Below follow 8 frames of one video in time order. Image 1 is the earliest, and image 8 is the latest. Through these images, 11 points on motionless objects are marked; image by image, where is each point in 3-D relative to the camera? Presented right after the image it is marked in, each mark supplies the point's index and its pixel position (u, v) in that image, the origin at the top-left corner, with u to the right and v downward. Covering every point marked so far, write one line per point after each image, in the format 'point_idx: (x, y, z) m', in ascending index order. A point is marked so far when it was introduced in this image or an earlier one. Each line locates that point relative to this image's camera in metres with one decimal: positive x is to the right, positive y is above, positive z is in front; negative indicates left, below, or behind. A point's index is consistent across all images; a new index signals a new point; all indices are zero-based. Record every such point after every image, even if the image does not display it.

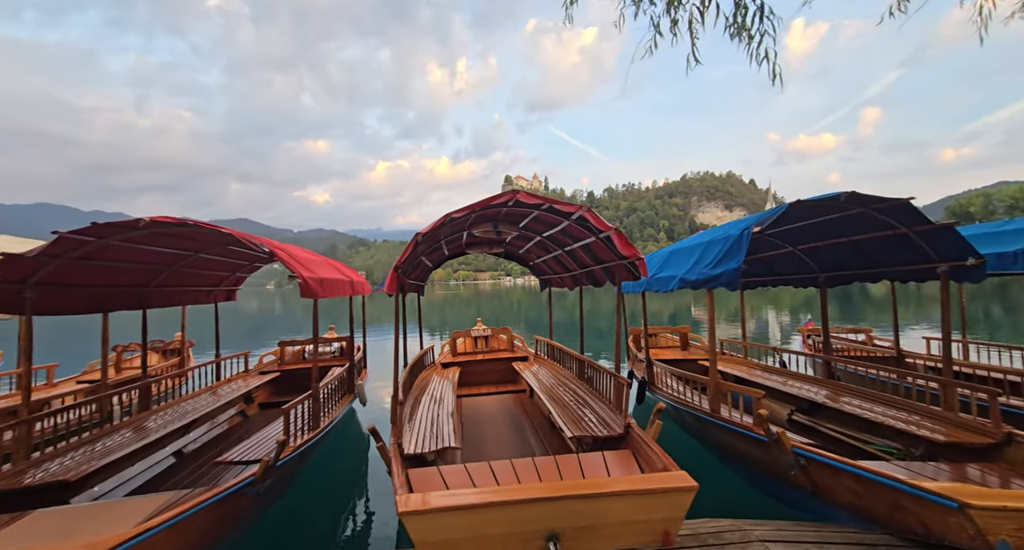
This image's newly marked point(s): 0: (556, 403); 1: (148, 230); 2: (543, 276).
0: (+0.4, -1.3, +5.1) m
1: (-3.0, +0.4, +4.1) m
2: (+0.3, 0.0, +8.2) m
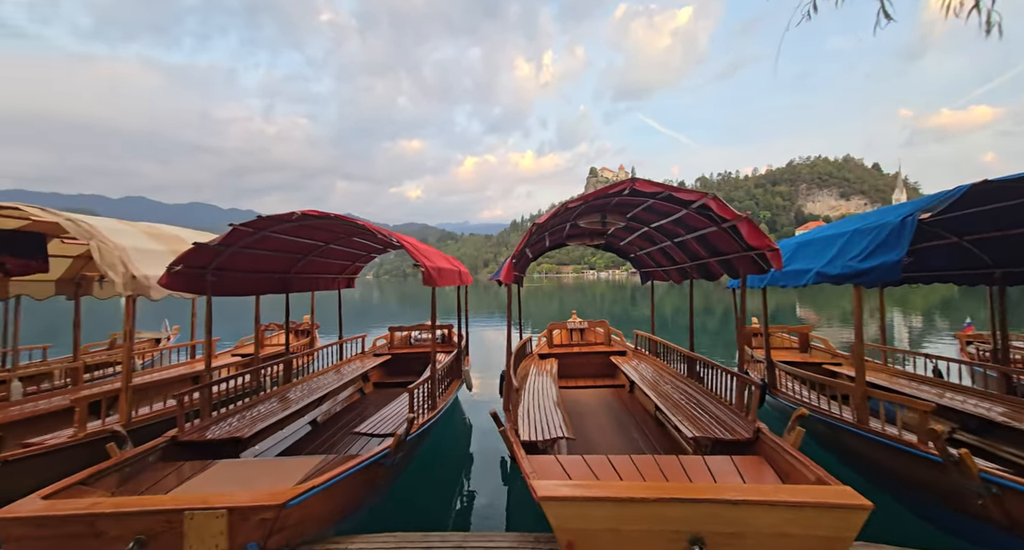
0: (+1.5, -1.2, +5.0) m
1: (-2.0, +0.5, +4.7) m
2: (+2.0, +0.1, +8.0) m
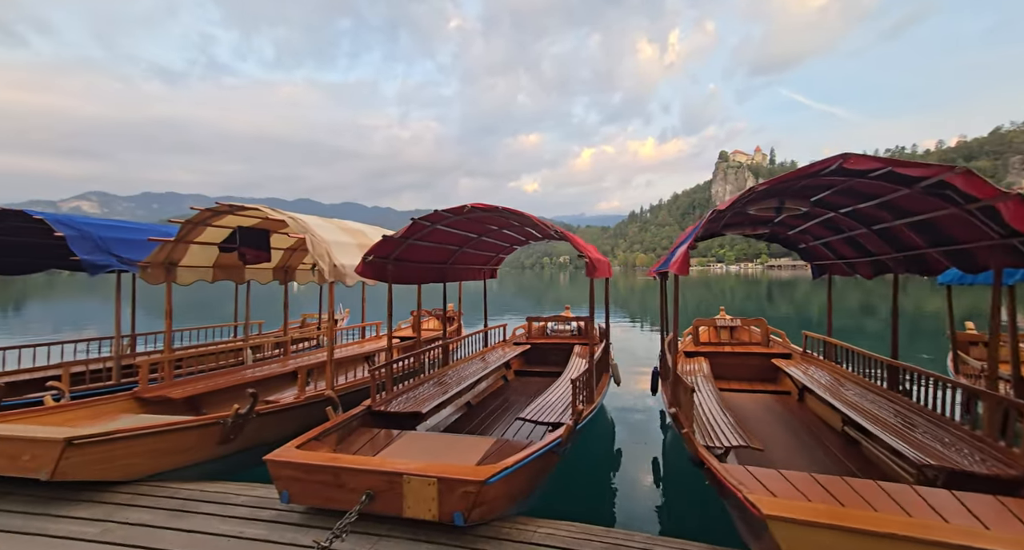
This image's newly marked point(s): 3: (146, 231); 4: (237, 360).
0: (+3.0, -1.2, +4.3) m
1: (-0.5, +0.6, +5.0) m
2: (+4.3, +0.2, +7.1) m
3: (-6.1, +0.7, +8.3) m
4: (-4.8, -1.5, +8.7) m
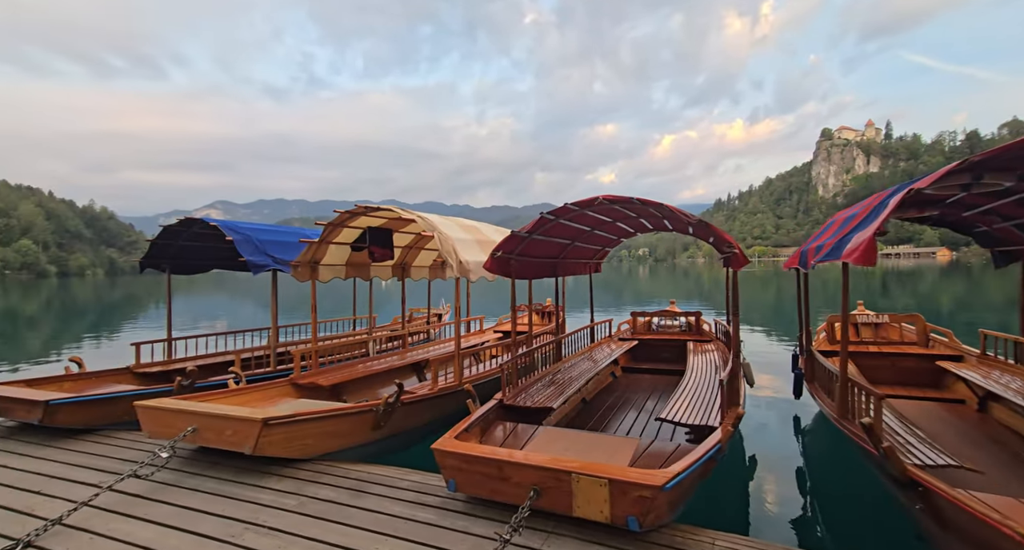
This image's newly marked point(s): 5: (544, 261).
0: (+4.0, -1.1, +3.6) m
1: (+0.7, +0.6, +4.9) m
2: (+5.8, +0.3, +5.9) m
3: (-4.0, +0.7, +9.3) m
4: (-2.7, -1.4, +9.5) m
5: (+0.5, +0.2, +6.5) m
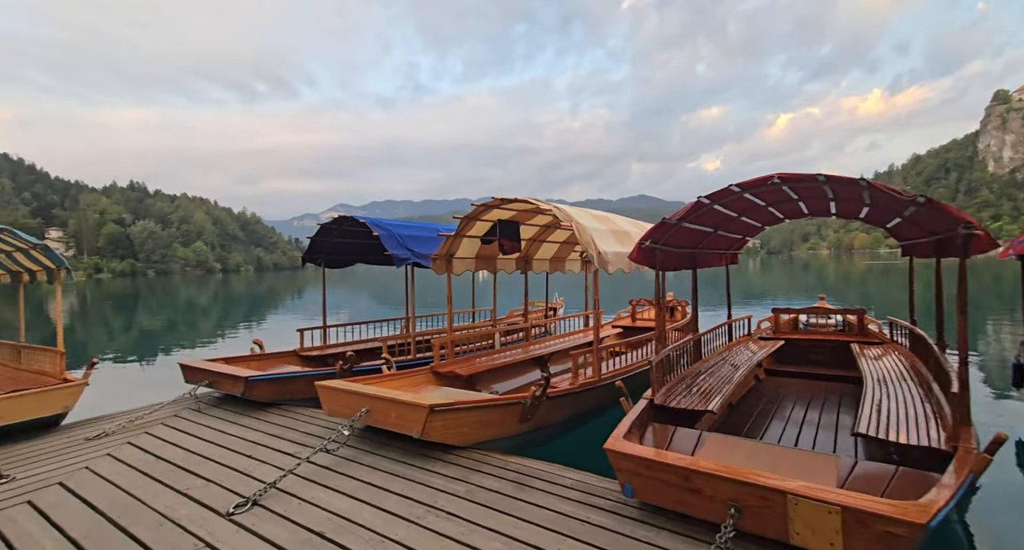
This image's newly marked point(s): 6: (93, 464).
0: (+4.9, -1.0, +2.4) m
1: (+2.0, +0.7, +4.4) m
2: (+7.3, +0.4, +4.2) m
3: (-1.5, +0.9, +9.8) m
4: (-0.2, -1.3, +9.7) m
5: (+2.1, +0.3, +6.0) m
6: (-4.1, -1.9, +5.0) m
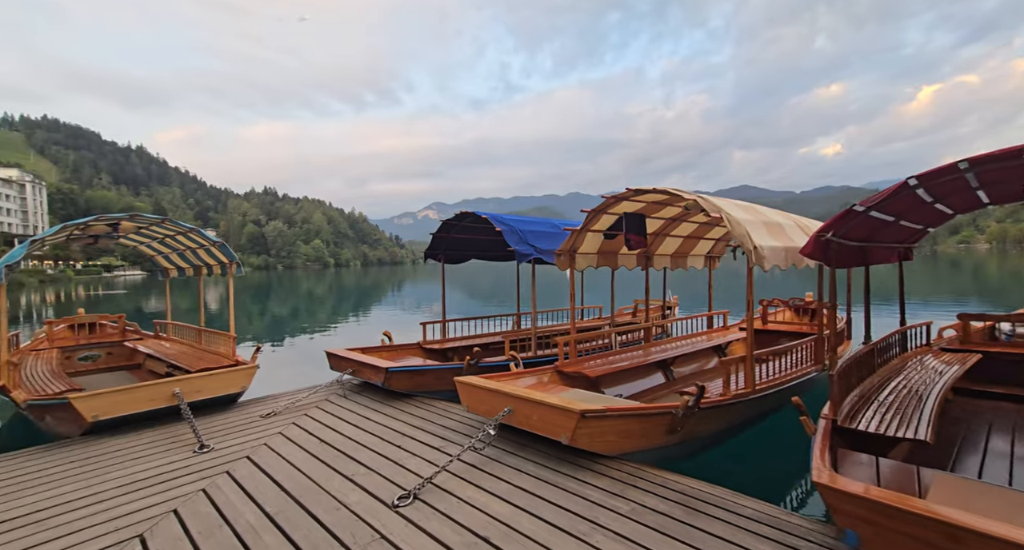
0: (+5.6, -1.1, +1.2) m
1: (+3.2, +0.7, +3.7) m
2: (+8.3, +0.3, +2.5) m
3: (+0.8, +0.9, +9.8) m
4: (+2.1, -1.2, +9.4) m
5: (+3.6, +0.2, +5.3) m
6: (-2.7, -1.9, +5.6) m
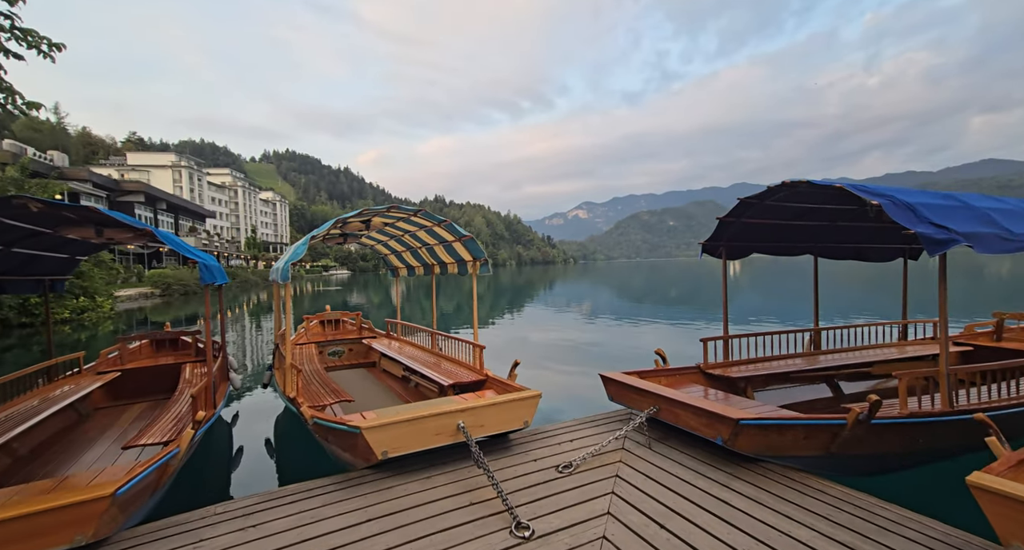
0: (+7.1, -1.2, -3.2) m
1: (+5.7, +0.6, 0.0) m
2: (+10.0, +0.2, -2.9) m
3: (+5.5, +0.9, +6.5) m
4: (+6.5, -1.3, +5.7) m
5: (+6.6, +0.2, +1.3) m
6: (+0.8, -2.0, +3.8) m
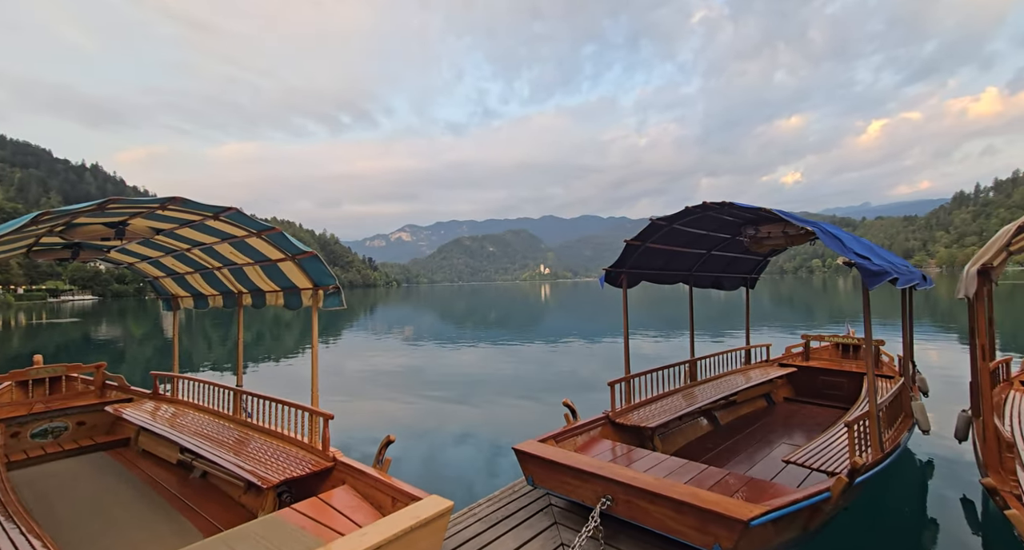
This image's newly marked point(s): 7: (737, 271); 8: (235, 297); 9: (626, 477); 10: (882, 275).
0: (+9.1, -1.2, -2.6) m
1: (+6.6, +0.5, 0.0) m
2: (+11.7, +0.2, -1.1) m
3: (+4.2, +0.5, +6.1) m
4: (+5.4, -1.7, +5.6) m
5: (+7.0, 0.0, +1.6) m
6: (+0.7, -2.1, +1.7) m
7: (+5.0, +0.1, +11.2) m
8: (-4.2, -0.4, +8.0) m
9: (+1.0, -1.7, +4.3) m
10: (+3.7, -0.1, +5.0) m
